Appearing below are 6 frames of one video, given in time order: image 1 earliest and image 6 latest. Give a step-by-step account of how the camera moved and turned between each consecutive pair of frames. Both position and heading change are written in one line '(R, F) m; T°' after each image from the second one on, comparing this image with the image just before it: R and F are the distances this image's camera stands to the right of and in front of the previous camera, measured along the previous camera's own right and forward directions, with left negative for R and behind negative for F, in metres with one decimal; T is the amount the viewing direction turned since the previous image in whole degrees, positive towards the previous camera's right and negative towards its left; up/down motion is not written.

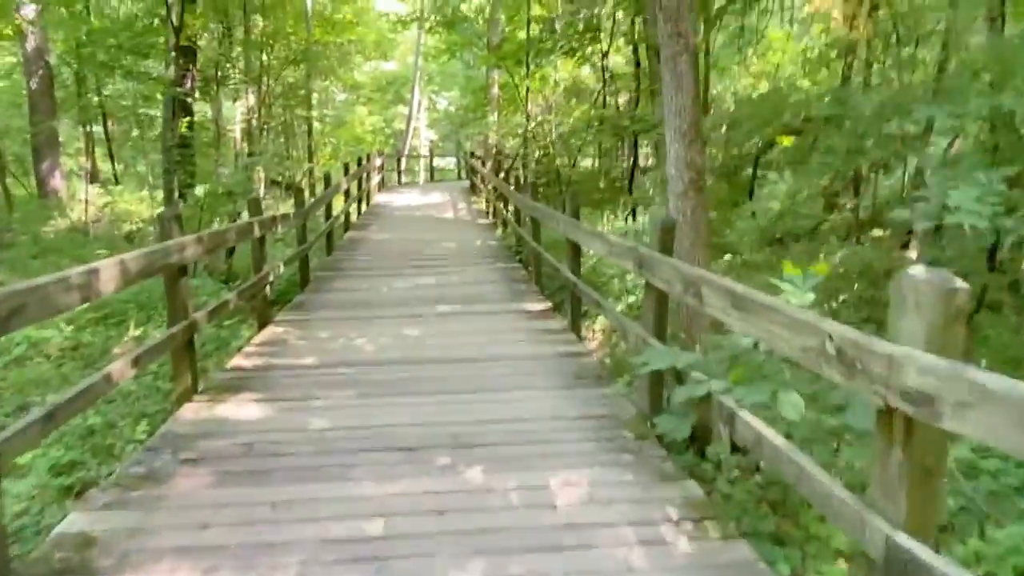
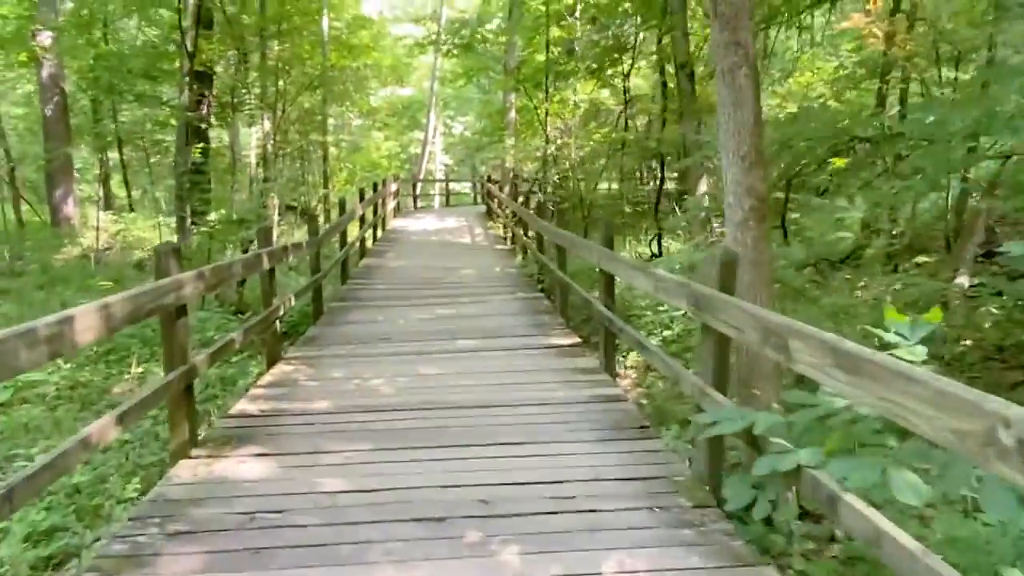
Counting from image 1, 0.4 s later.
(-0.1, +0.4) m; -1°
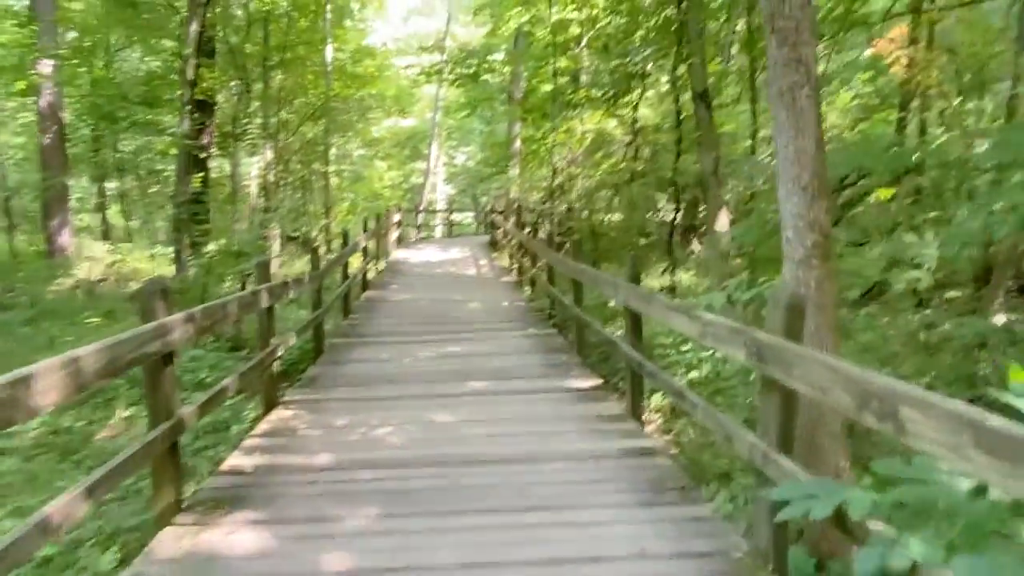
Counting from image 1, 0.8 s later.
(-0.1, +0.4) m; 0°
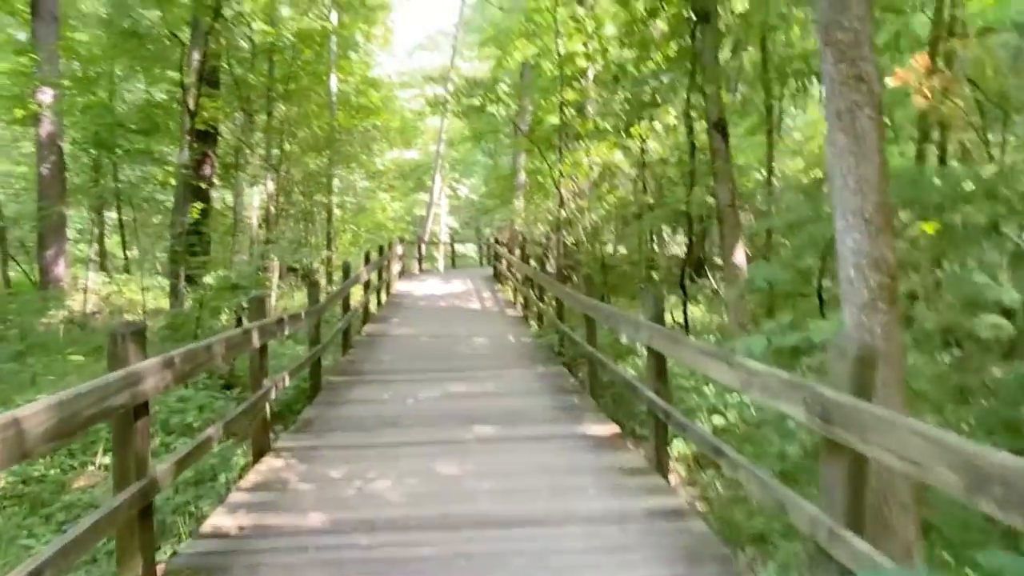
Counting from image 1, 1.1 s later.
(-0.1, +0.3) m; 0°
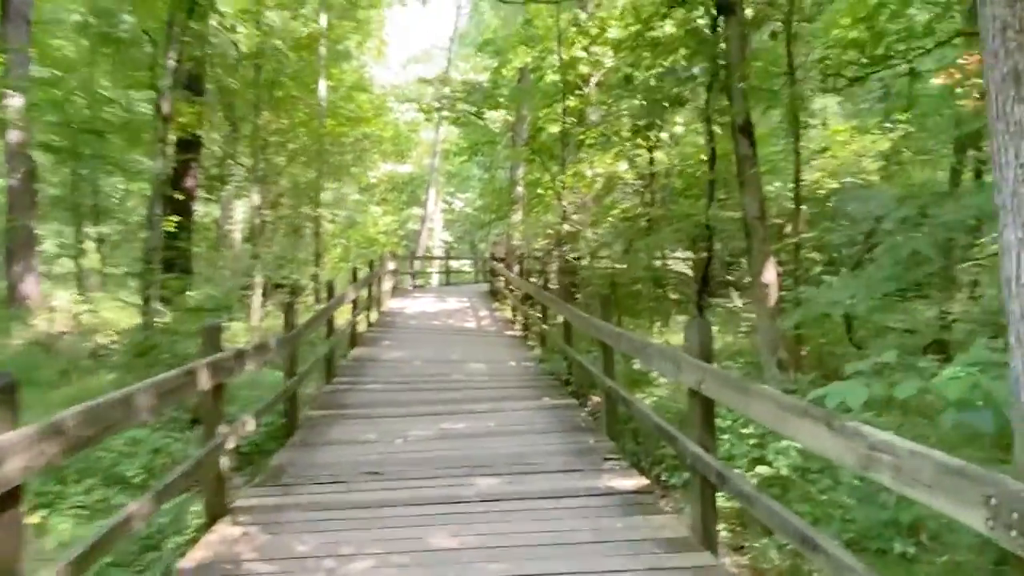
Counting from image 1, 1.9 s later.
(-0.1, +0.8) m; 0°
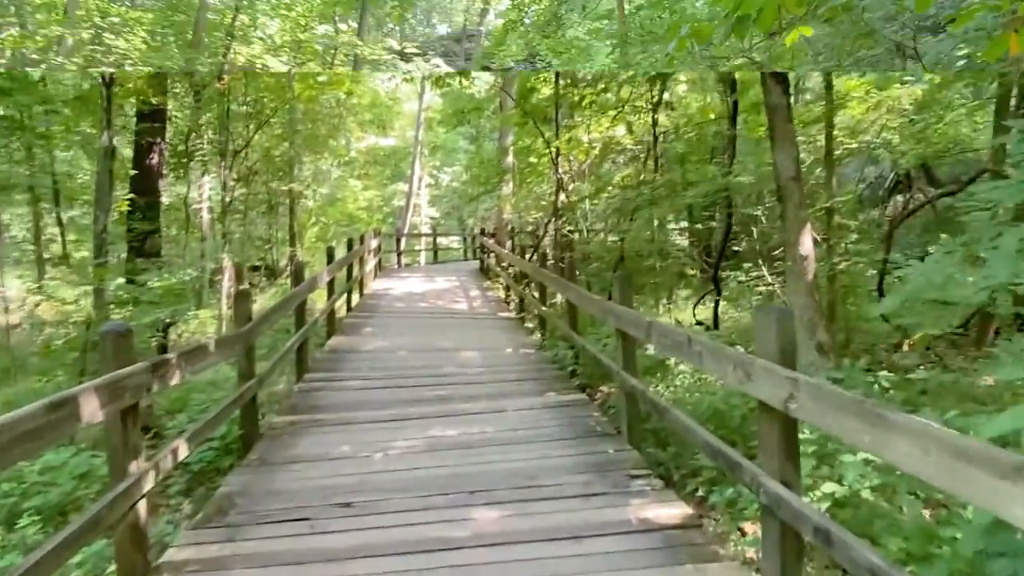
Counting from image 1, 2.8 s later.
(-0.1, +0.9) m; +1°
